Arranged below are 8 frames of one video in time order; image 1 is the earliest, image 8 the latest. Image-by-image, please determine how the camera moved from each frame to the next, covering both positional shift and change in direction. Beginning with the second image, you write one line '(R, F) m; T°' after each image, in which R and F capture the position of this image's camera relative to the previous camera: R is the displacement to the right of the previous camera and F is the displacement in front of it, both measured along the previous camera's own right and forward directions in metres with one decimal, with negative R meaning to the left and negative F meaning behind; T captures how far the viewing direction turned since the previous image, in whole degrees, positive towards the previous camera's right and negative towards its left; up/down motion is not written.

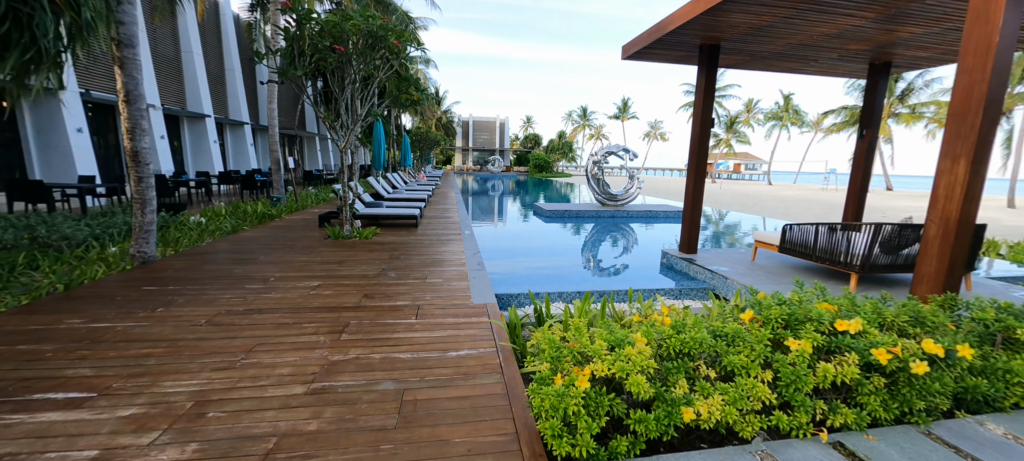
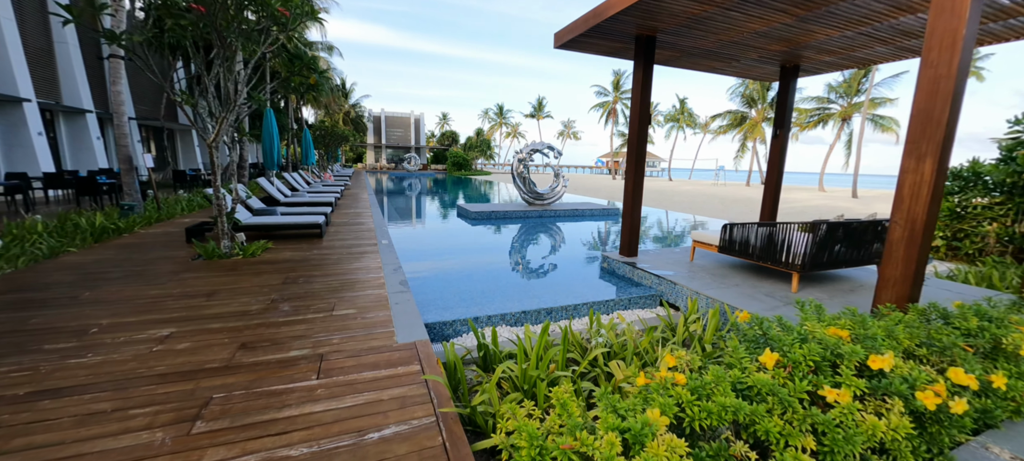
(-0.1, +0.6) m; +12°
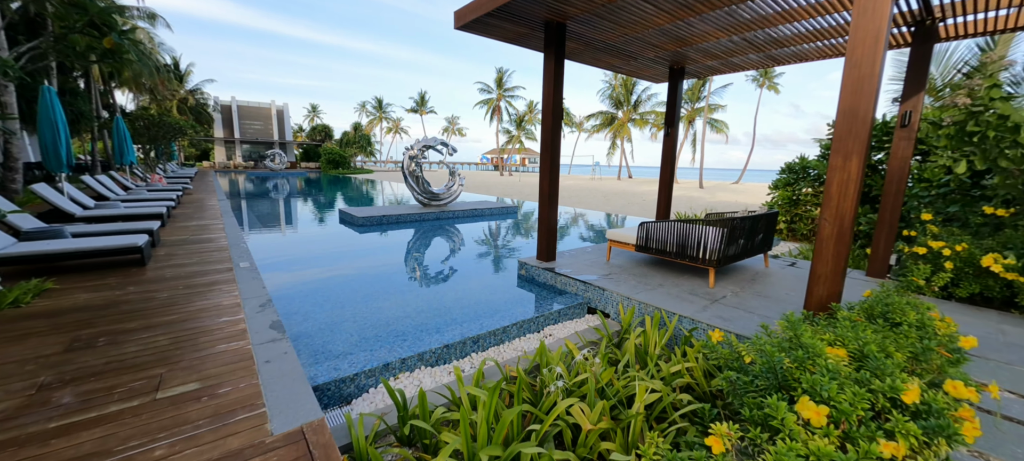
(-0.2, +0.6) m; +16°
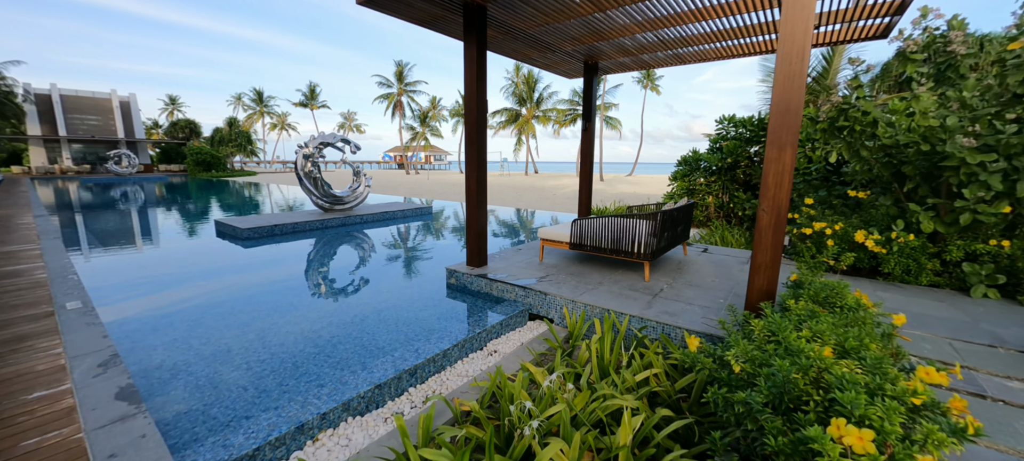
(-0.2, +0.4) m; +13°
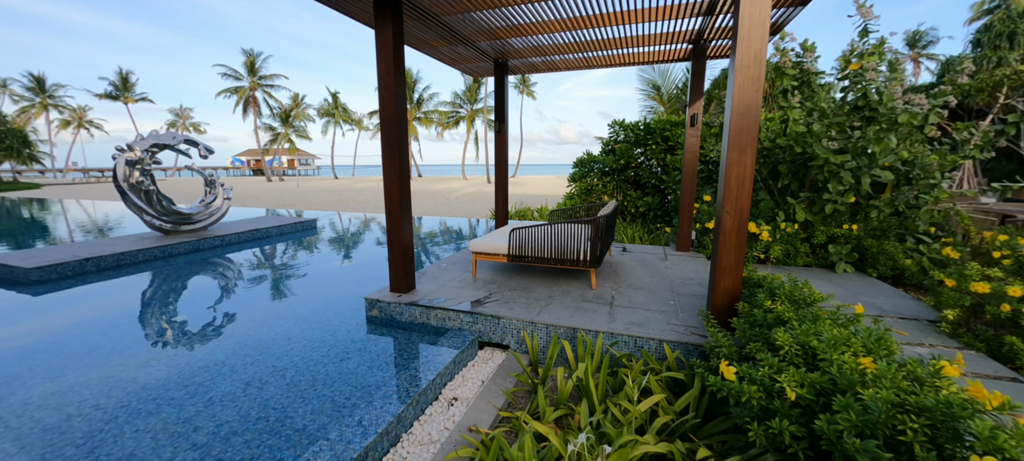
(-0.4, +0.5) m; +17°
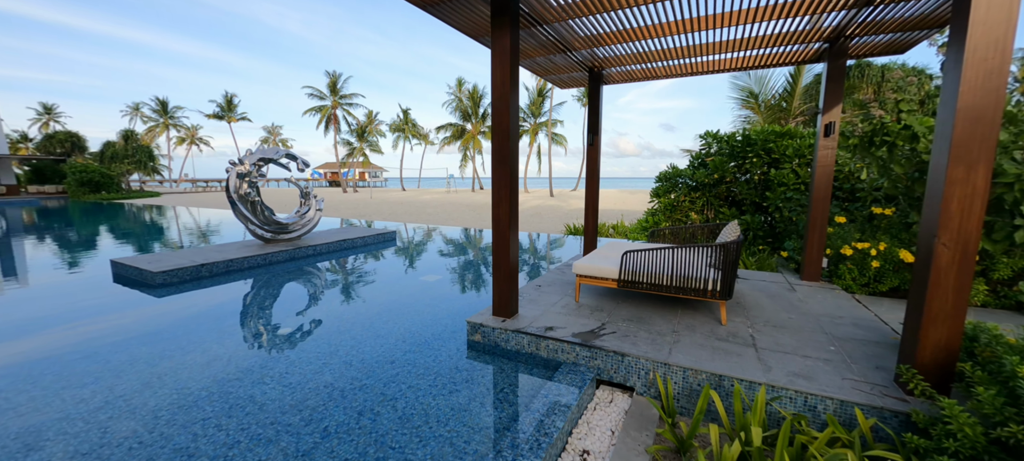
(-0.5, +0.2) m; -8°
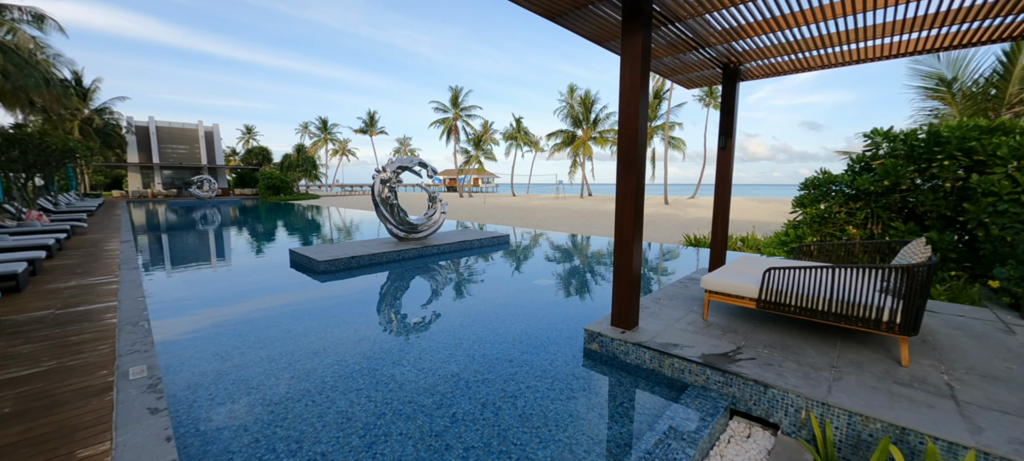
(-0.1, 0.0) m; -16°
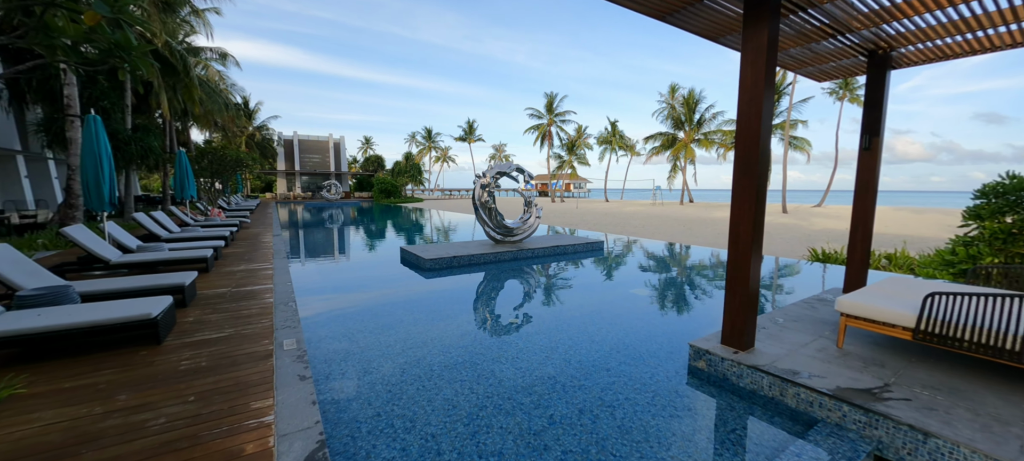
(-0.1, -0.1) m; -13°
